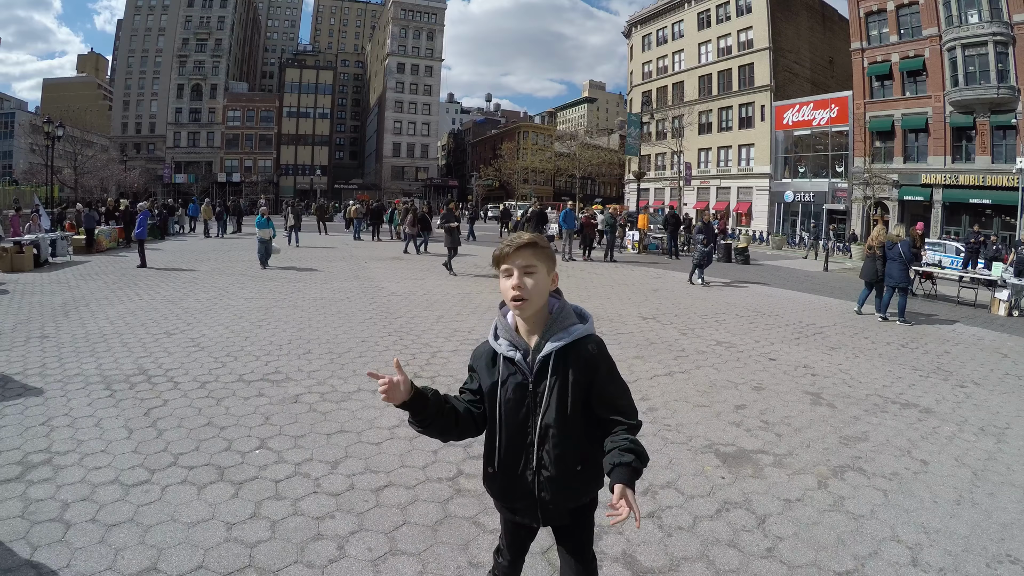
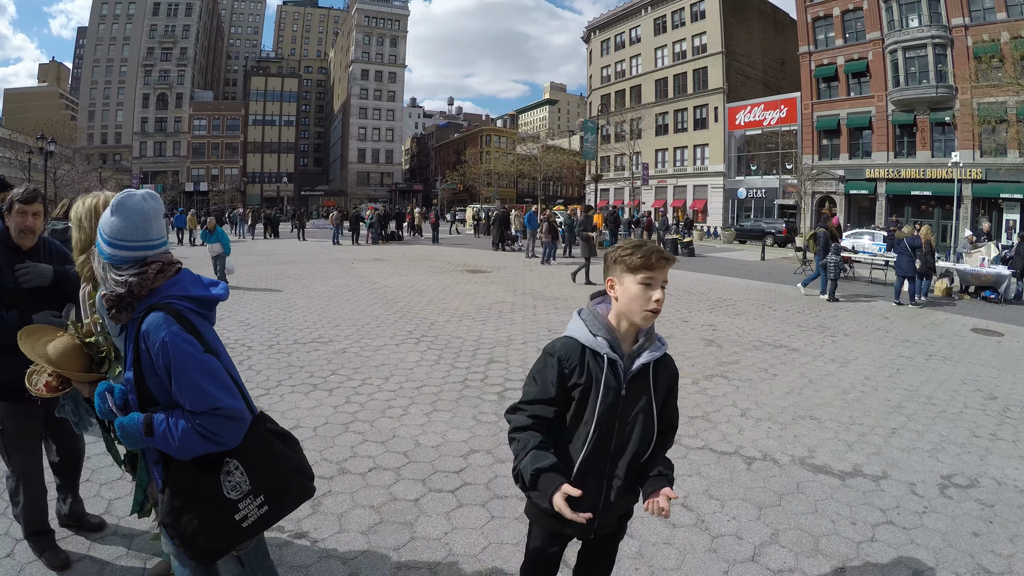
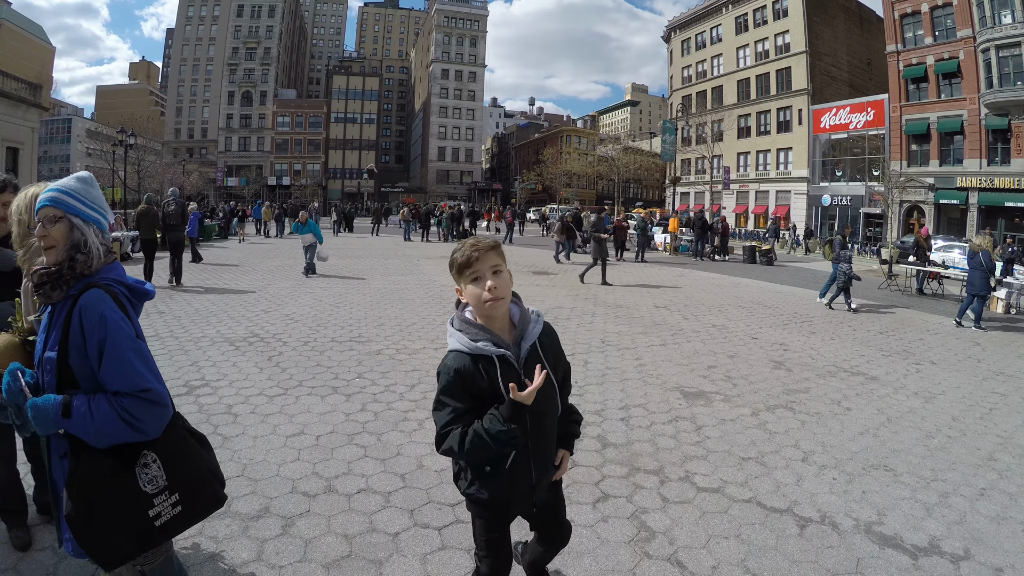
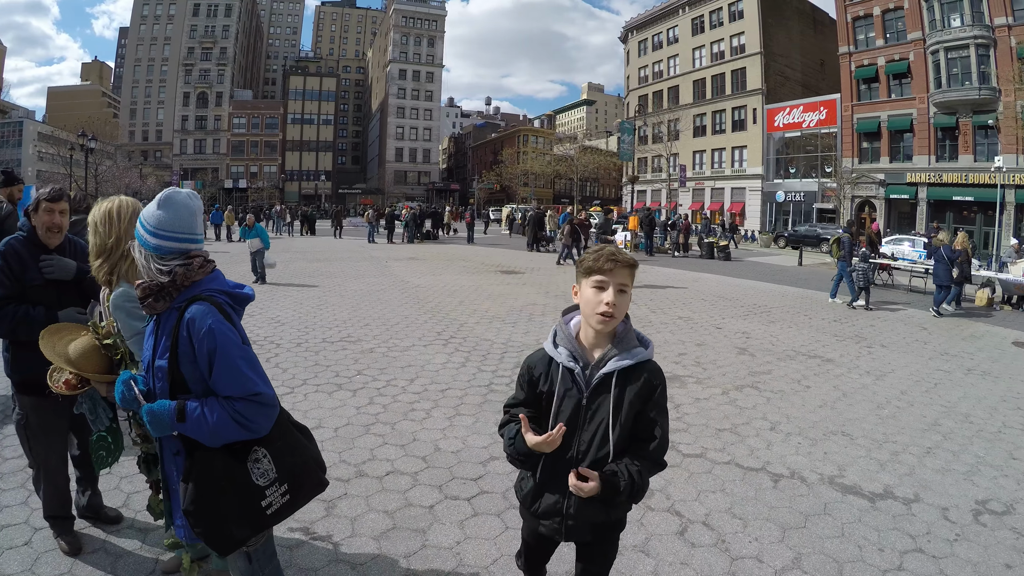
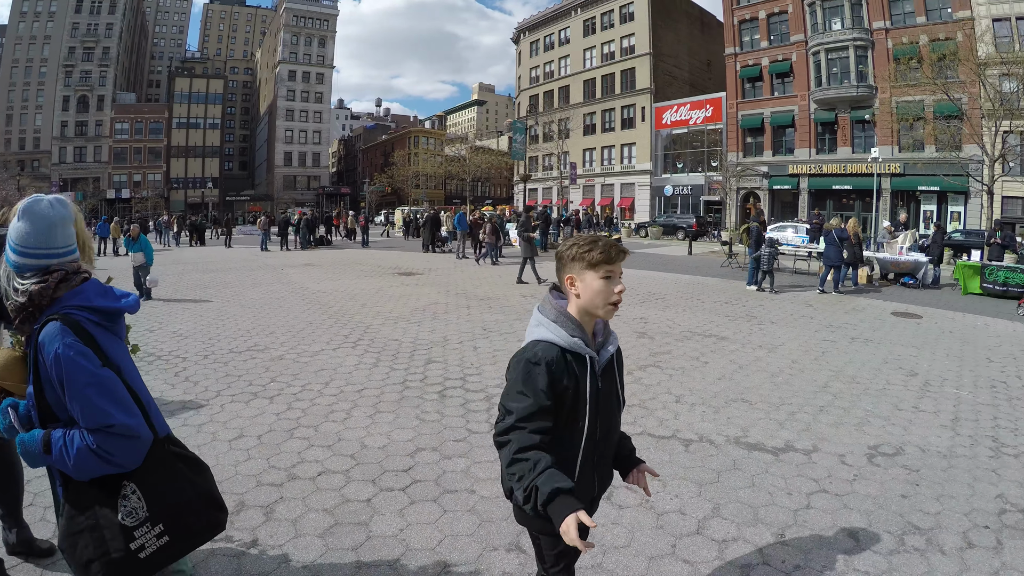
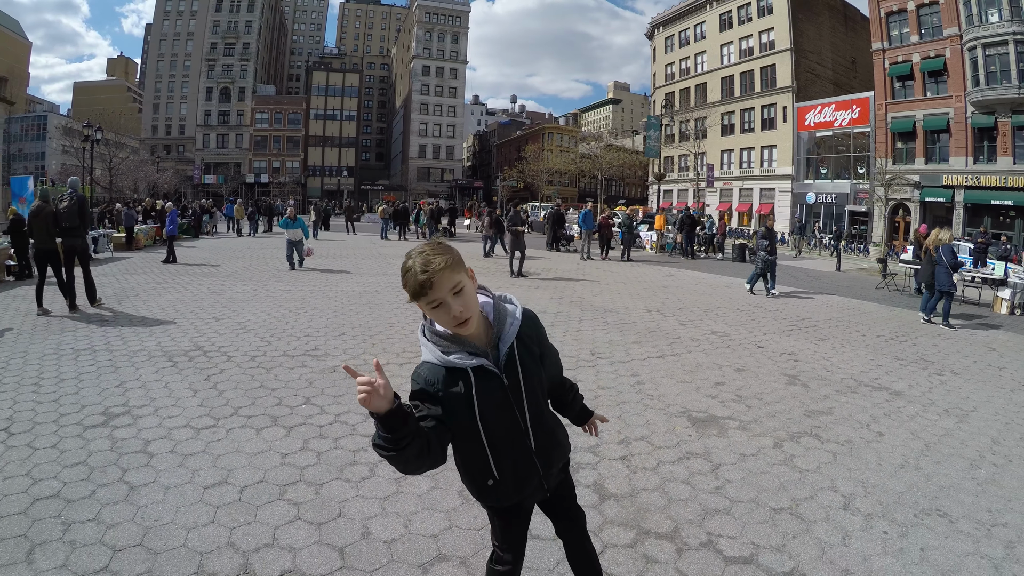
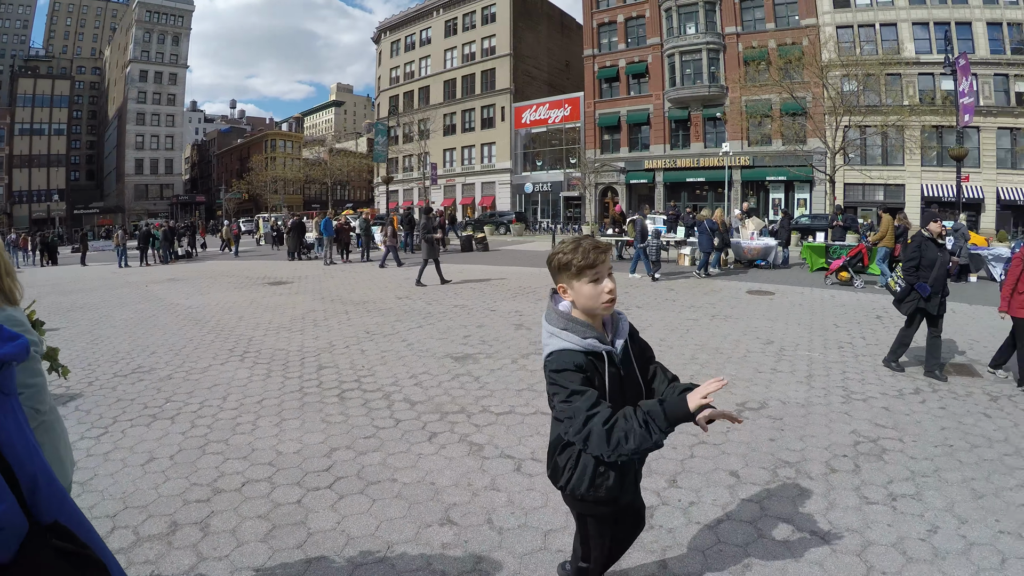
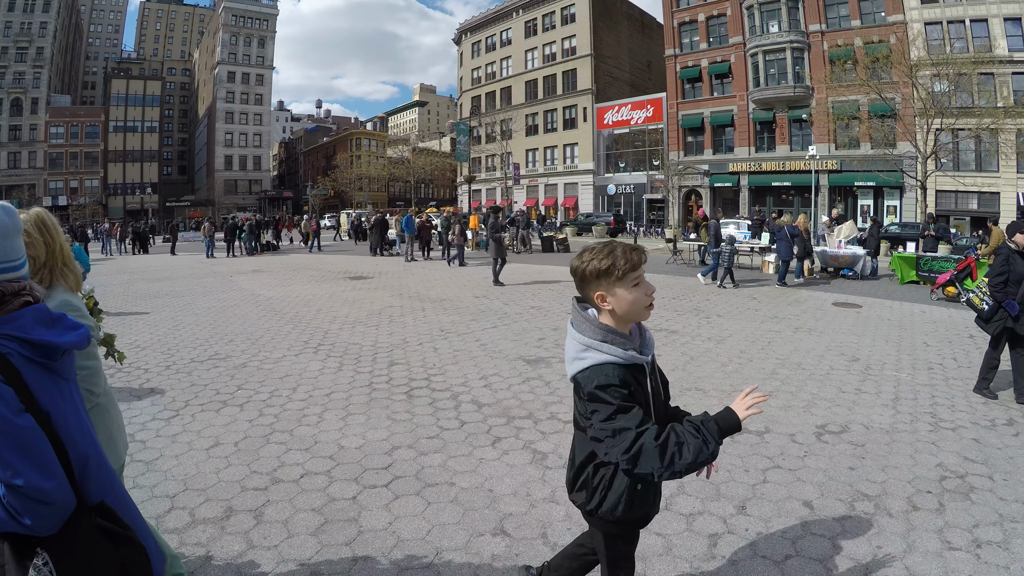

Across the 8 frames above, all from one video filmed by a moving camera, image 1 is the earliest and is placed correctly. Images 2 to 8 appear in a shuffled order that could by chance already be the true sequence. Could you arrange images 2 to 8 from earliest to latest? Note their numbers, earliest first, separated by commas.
6, 3, 4, 2, 5, 8, 7
